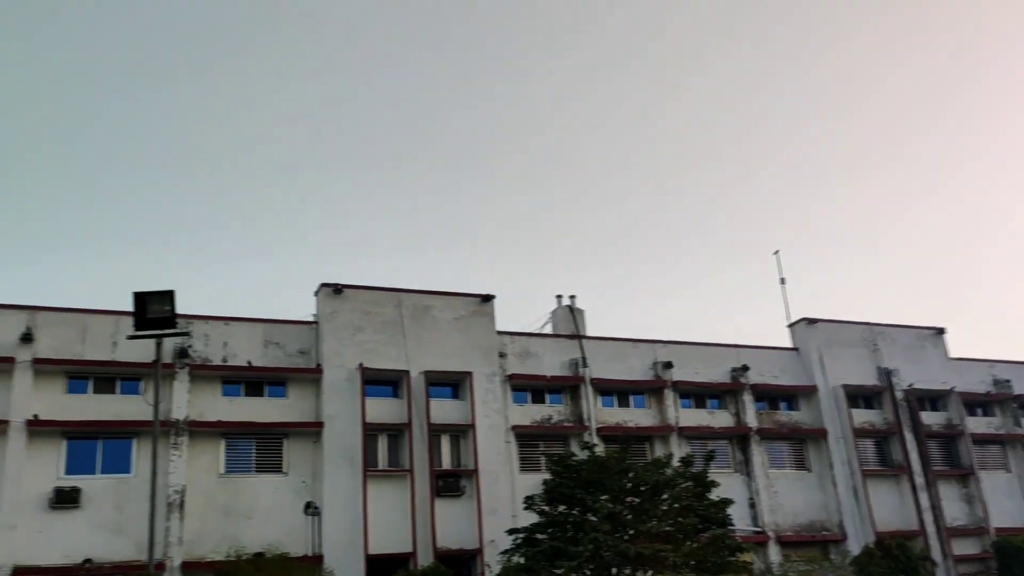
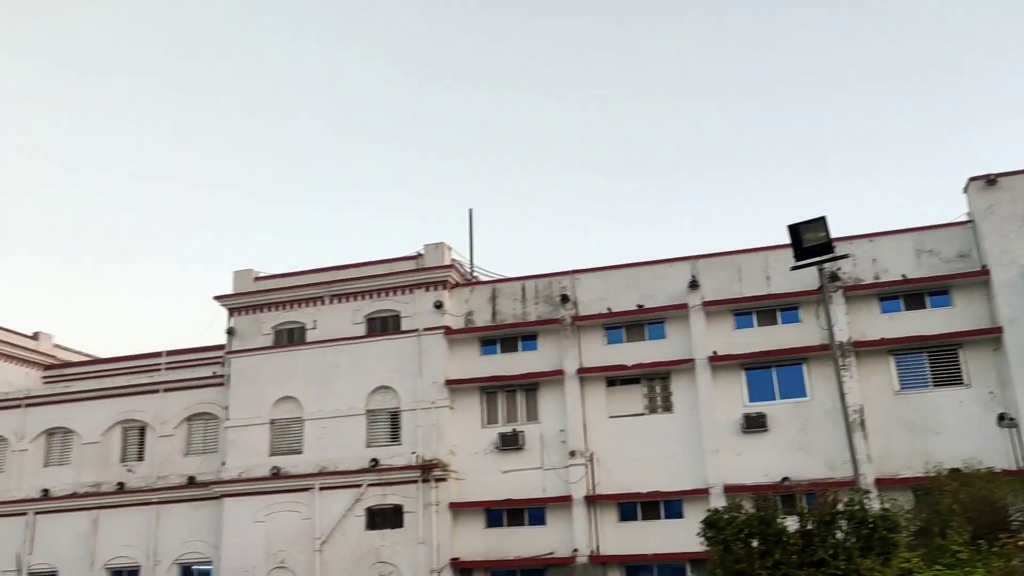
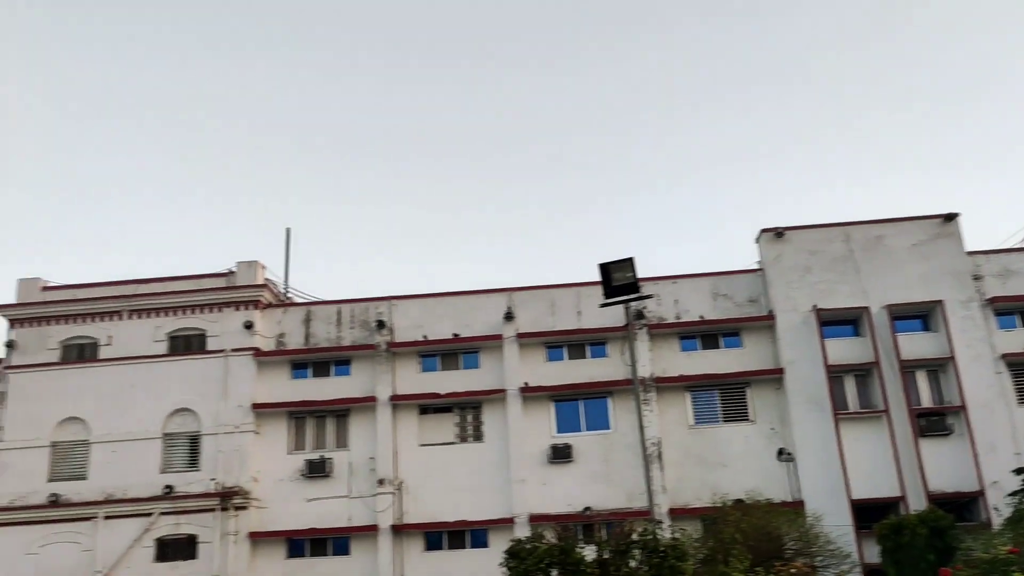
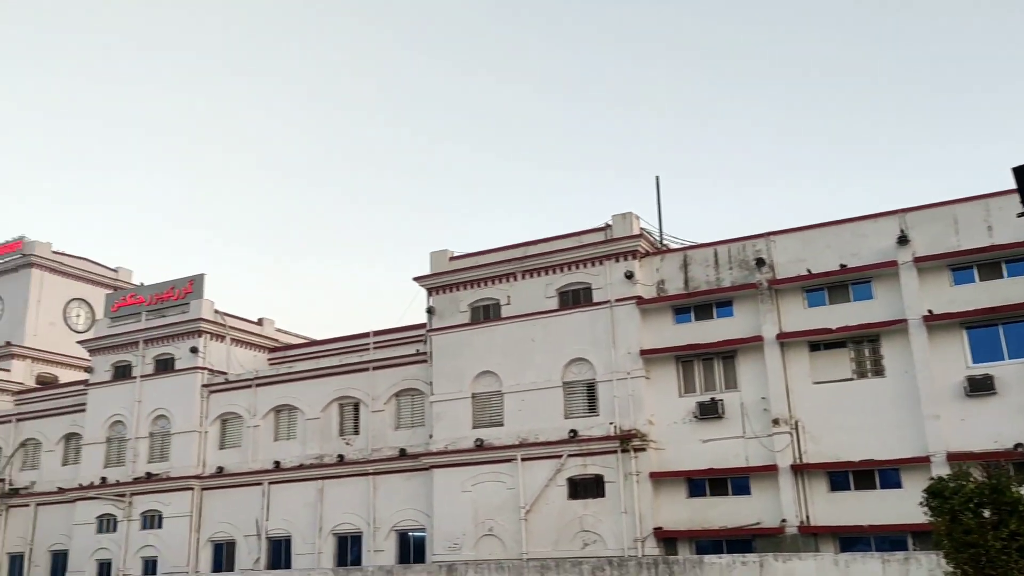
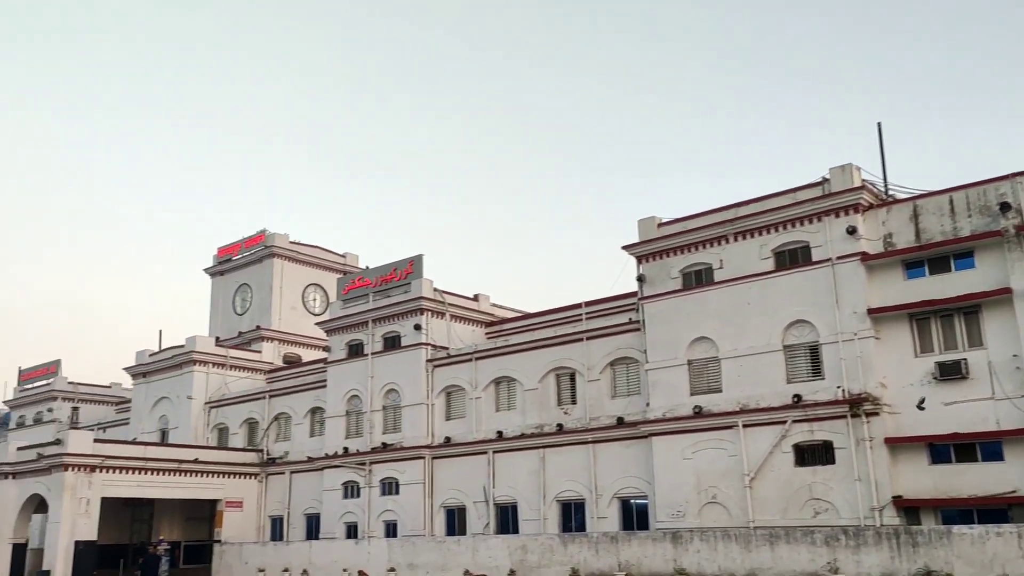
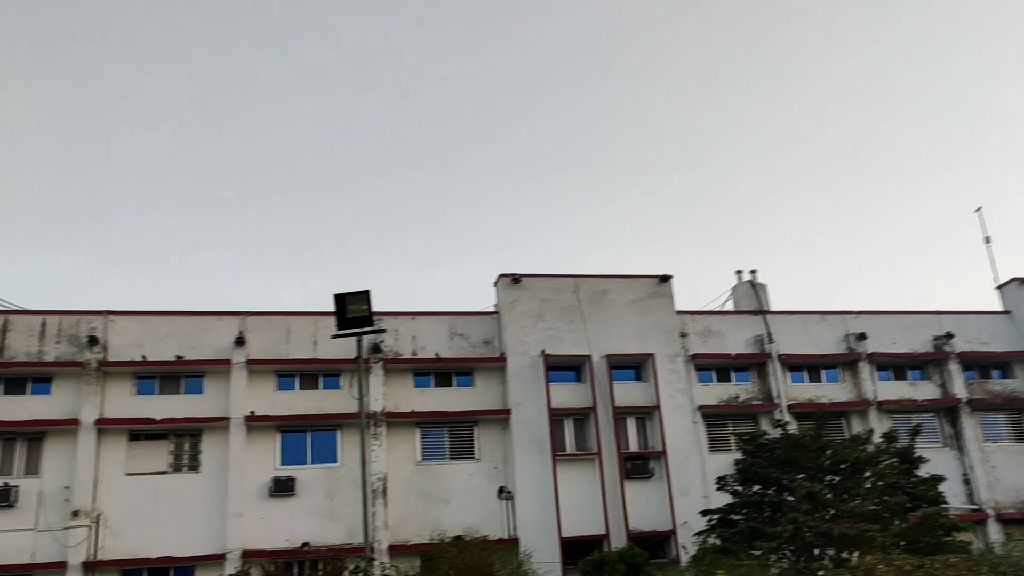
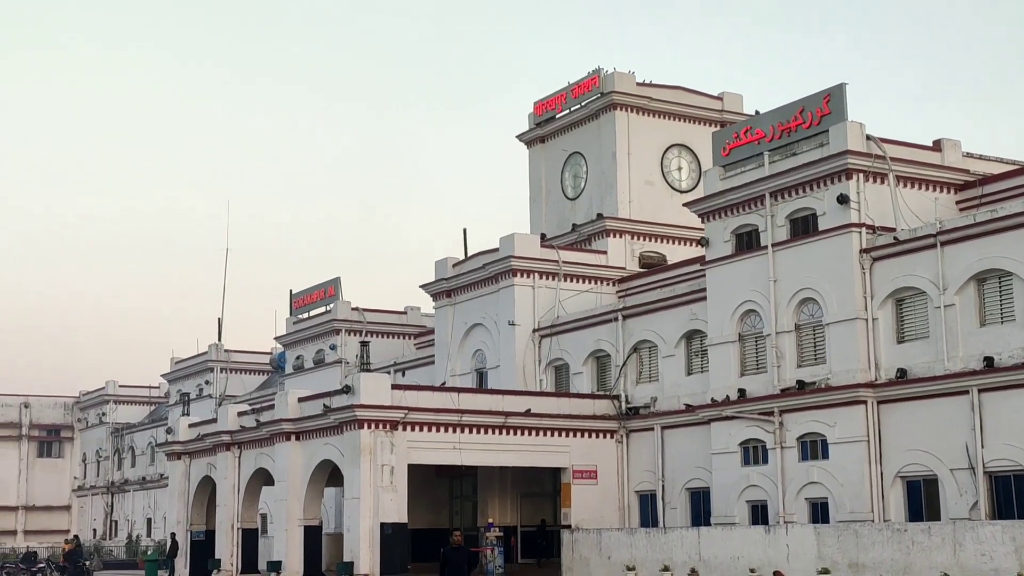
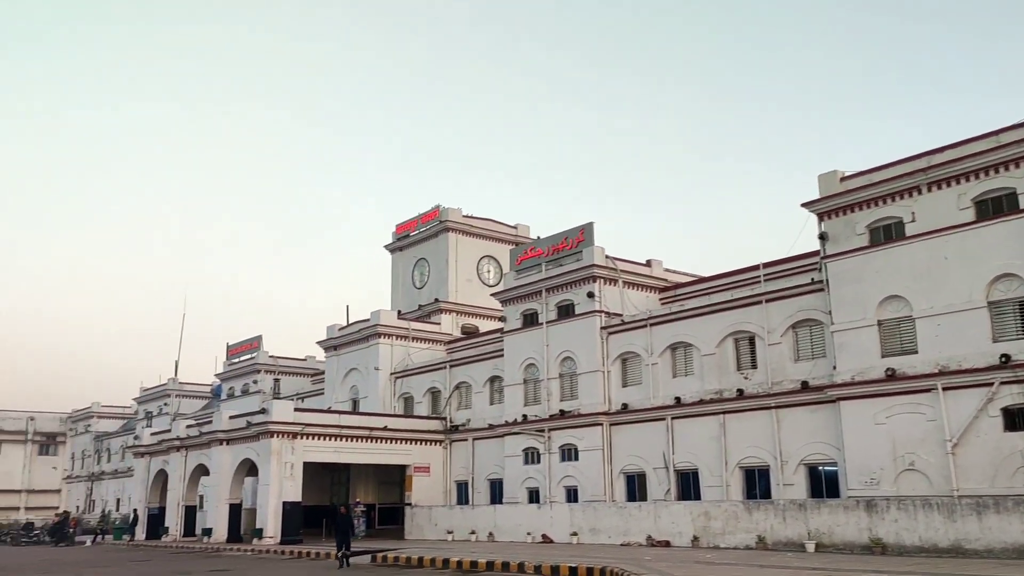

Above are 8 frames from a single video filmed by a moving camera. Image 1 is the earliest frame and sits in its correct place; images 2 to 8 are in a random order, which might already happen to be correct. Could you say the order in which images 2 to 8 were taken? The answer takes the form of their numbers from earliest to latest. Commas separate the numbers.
6, 3, 2, 4, 5, 8, 7
